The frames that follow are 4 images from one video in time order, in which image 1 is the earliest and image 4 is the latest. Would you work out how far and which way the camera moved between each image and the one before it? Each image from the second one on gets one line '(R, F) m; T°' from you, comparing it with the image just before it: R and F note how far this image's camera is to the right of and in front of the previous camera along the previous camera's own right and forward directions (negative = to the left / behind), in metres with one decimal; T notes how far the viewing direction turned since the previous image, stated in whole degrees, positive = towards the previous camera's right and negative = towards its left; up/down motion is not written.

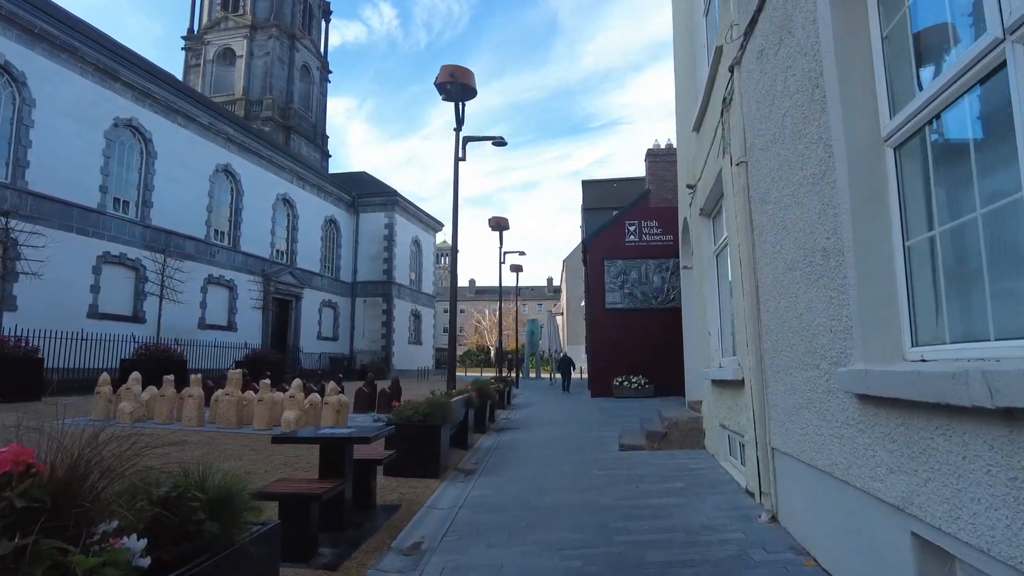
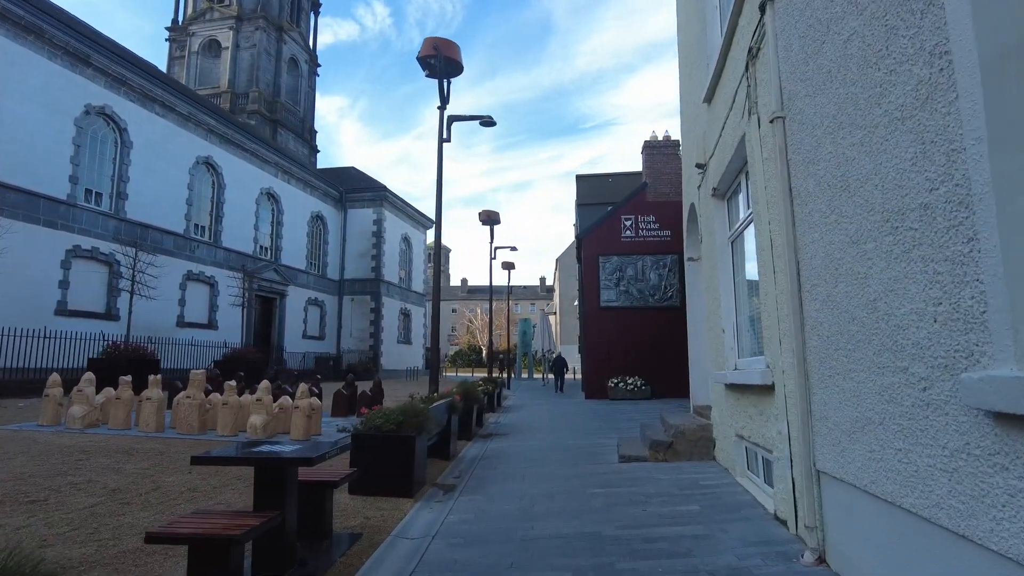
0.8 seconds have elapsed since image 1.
(+0.1, +1.0) m; +1°
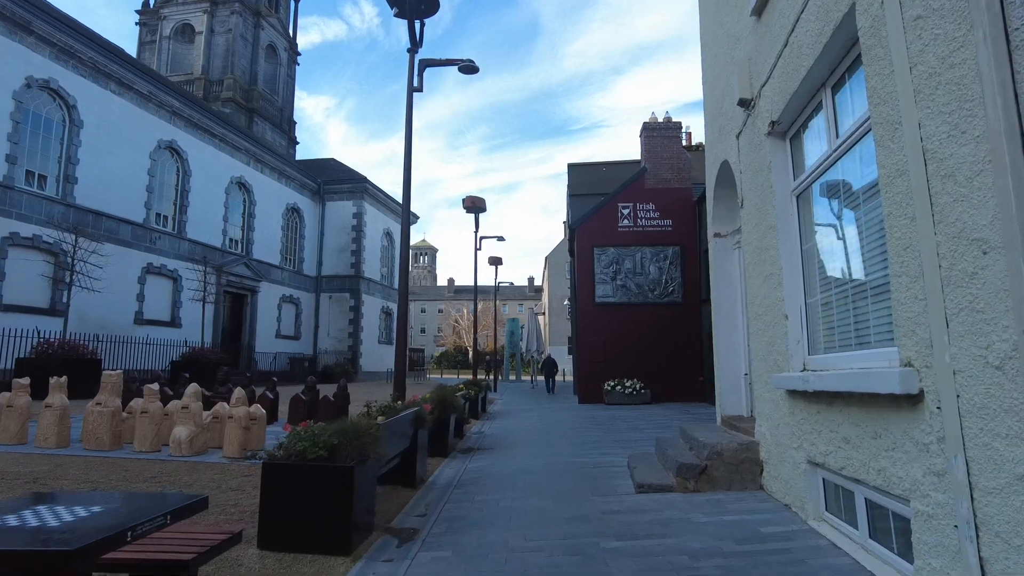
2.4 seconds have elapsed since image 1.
(0.0, +1.9) m; +1°
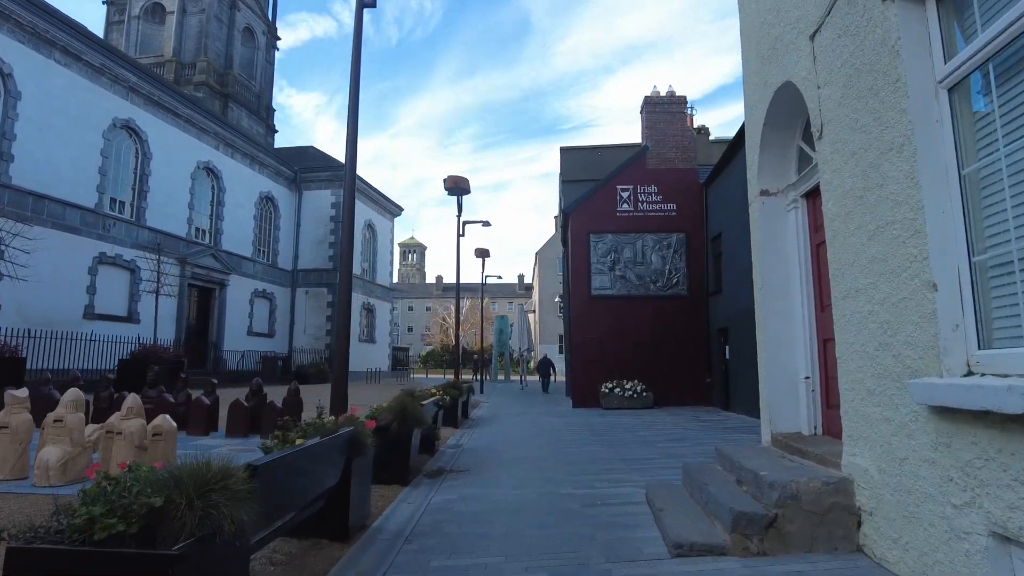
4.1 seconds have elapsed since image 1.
(+0.1, +2.0) m; +1°
